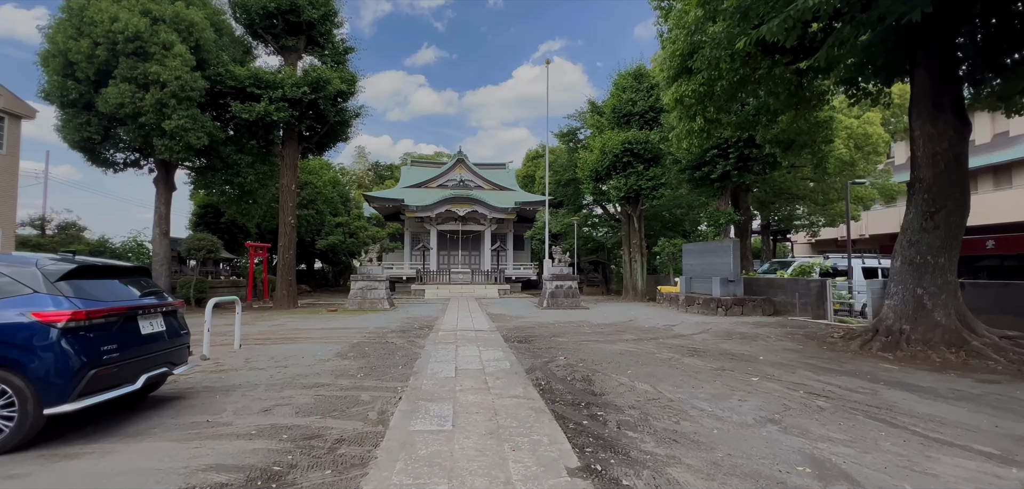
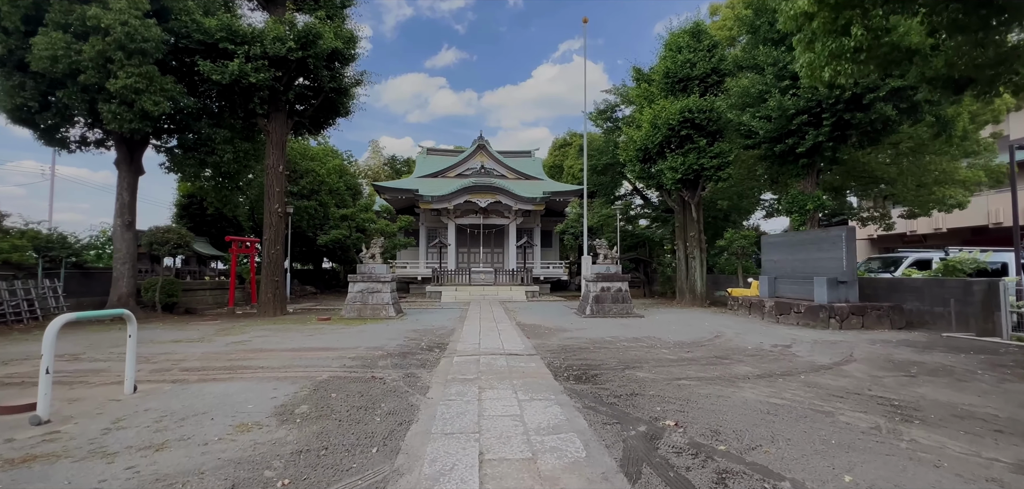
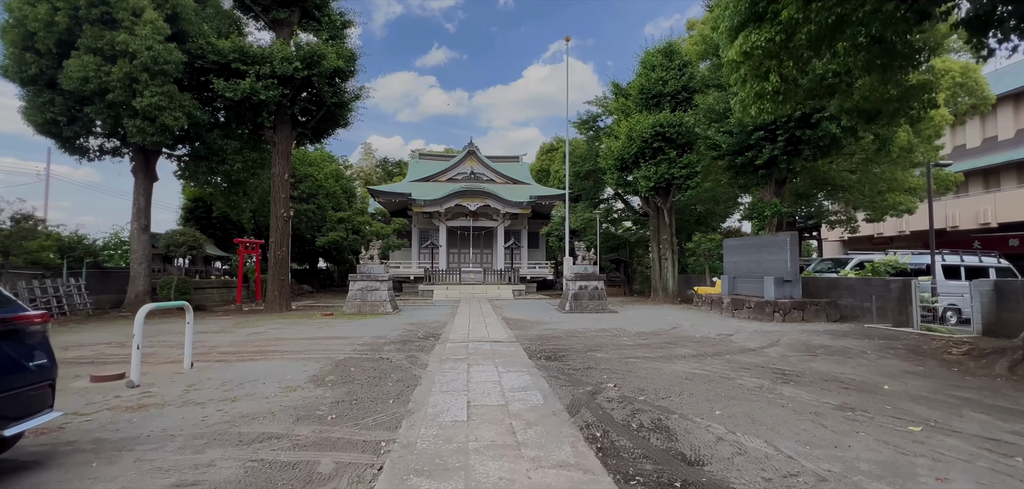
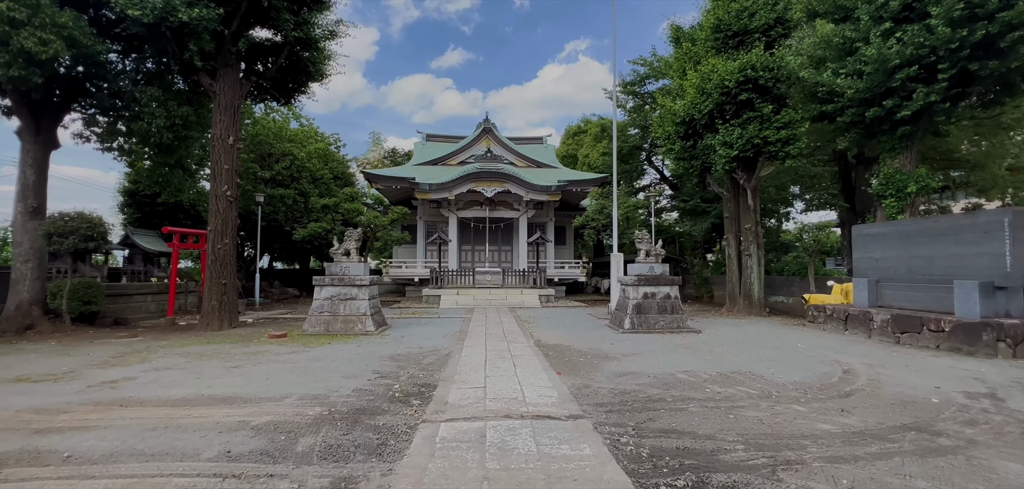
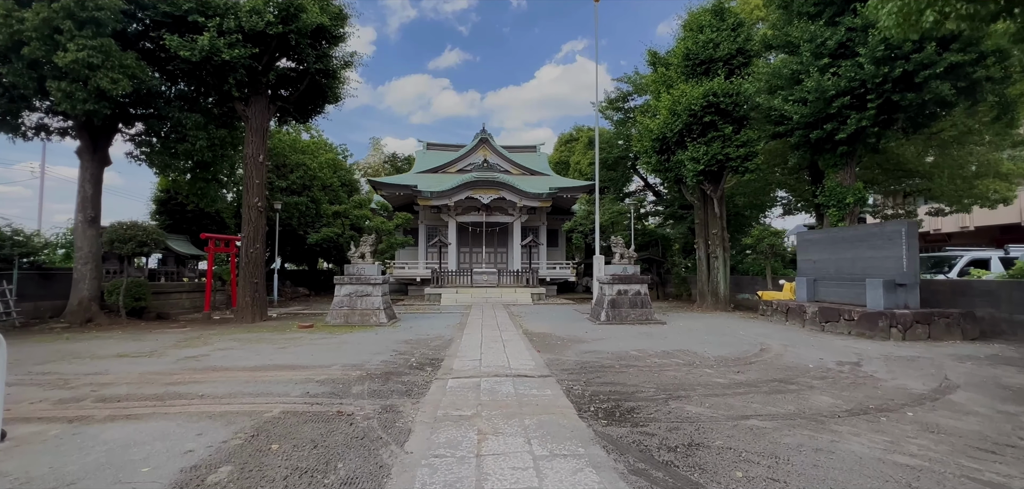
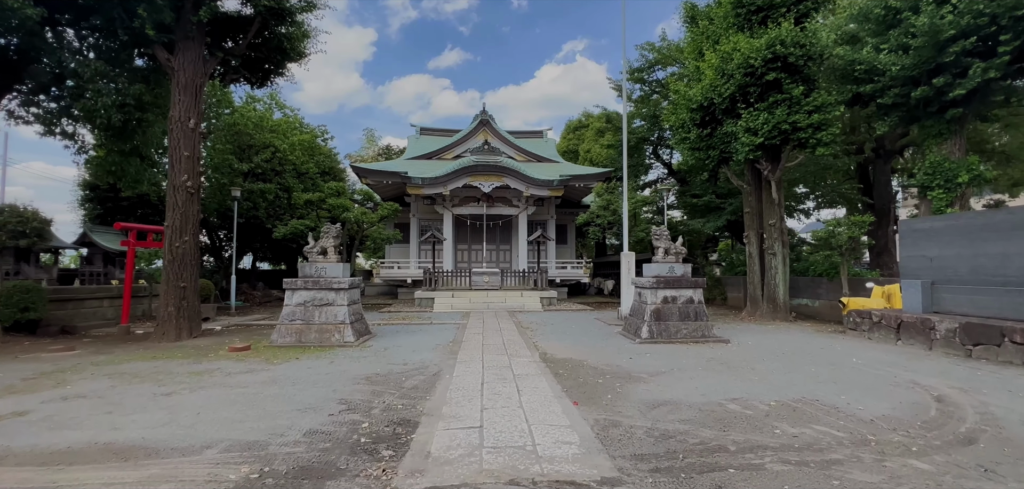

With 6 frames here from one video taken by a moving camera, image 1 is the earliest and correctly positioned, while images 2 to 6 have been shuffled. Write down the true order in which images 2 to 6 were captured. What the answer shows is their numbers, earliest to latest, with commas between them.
3, 2, 5, 4, 6
